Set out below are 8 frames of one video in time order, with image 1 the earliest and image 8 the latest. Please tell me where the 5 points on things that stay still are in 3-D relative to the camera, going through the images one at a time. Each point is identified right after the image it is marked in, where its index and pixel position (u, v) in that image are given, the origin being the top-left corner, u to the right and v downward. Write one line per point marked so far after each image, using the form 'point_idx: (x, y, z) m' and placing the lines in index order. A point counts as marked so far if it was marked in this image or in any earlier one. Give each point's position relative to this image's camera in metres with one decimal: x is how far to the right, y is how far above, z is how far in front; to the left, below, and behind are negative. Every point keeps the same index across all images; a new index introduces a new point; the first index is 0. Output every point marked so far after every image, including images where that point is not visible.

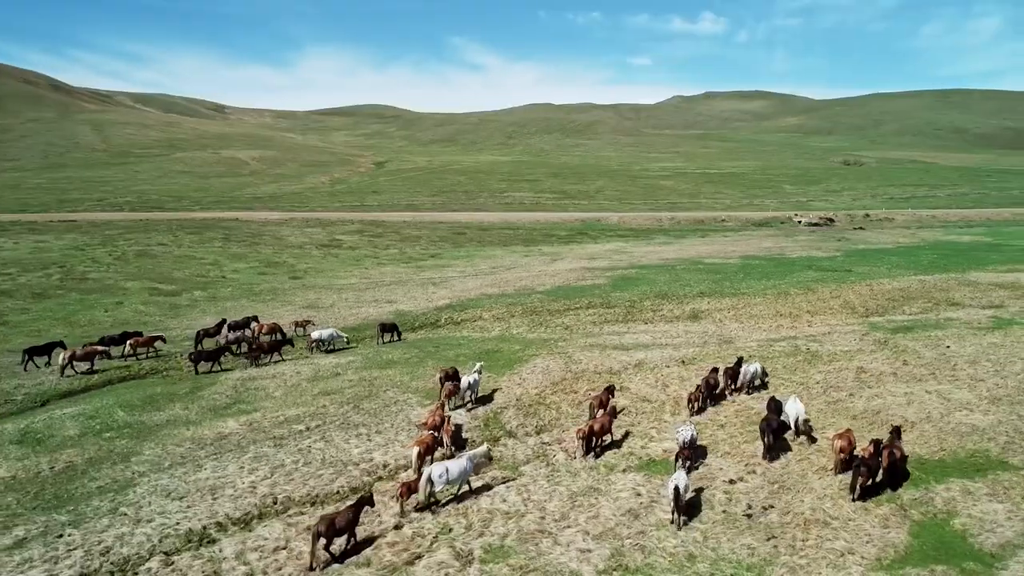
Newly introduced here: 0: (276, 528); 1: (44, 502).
0: (-4.4, -4.6, +13.7) m
1: (-9.7, -4.5, +14.9) m
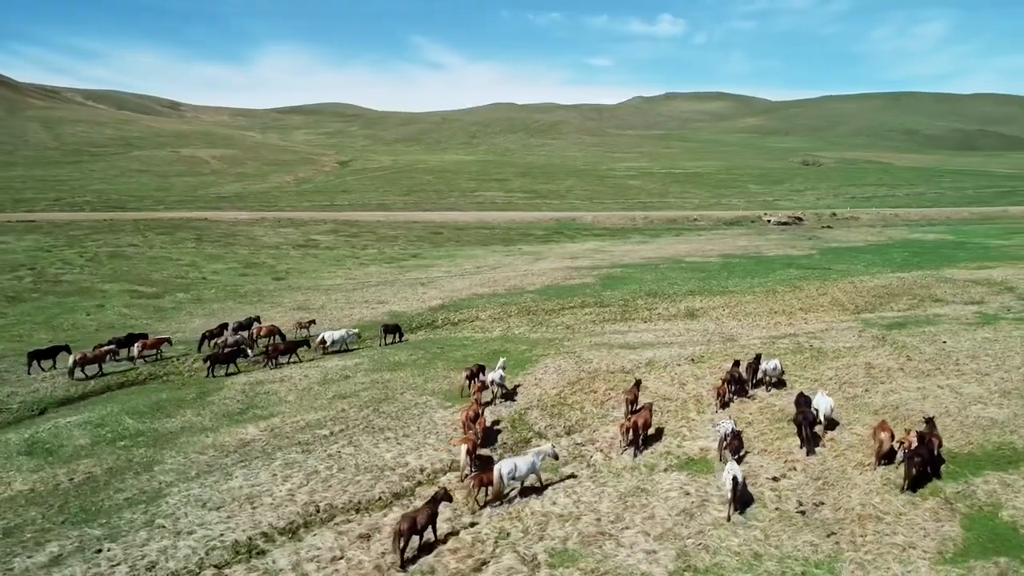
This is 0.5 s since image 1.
0: (-3.3, -4.6, +13.3) m
1: (-8.7, -4.6, +14.2) m
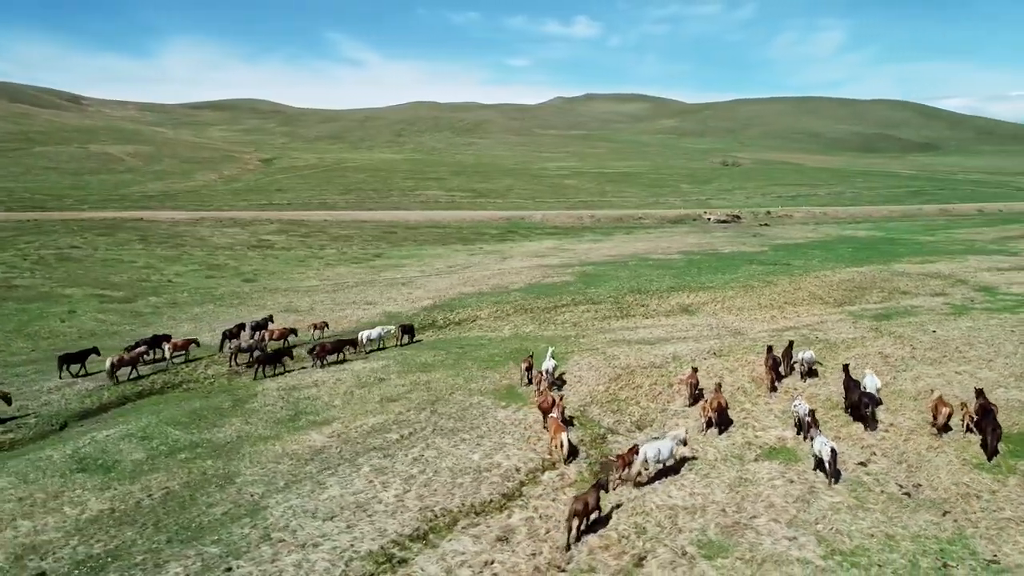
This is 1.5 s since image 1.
0: (-0.8, -4.6, +13.0) m
1: (-6.2, -4.6, +13.4) m
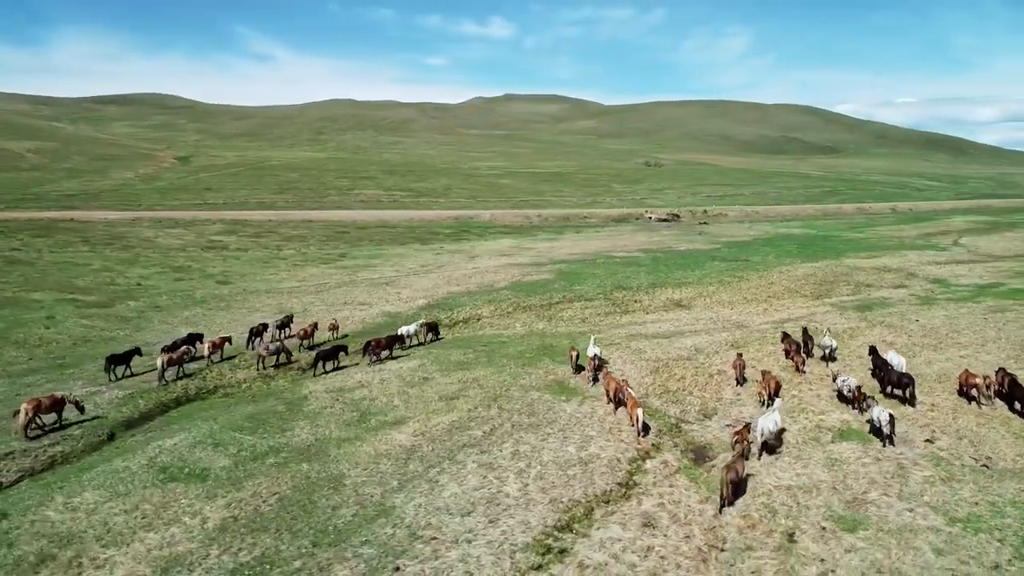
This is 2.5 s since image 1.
0: (+2.0, -4.5, +13.4) m
1: (-3.5, -4.6, +13.1) m
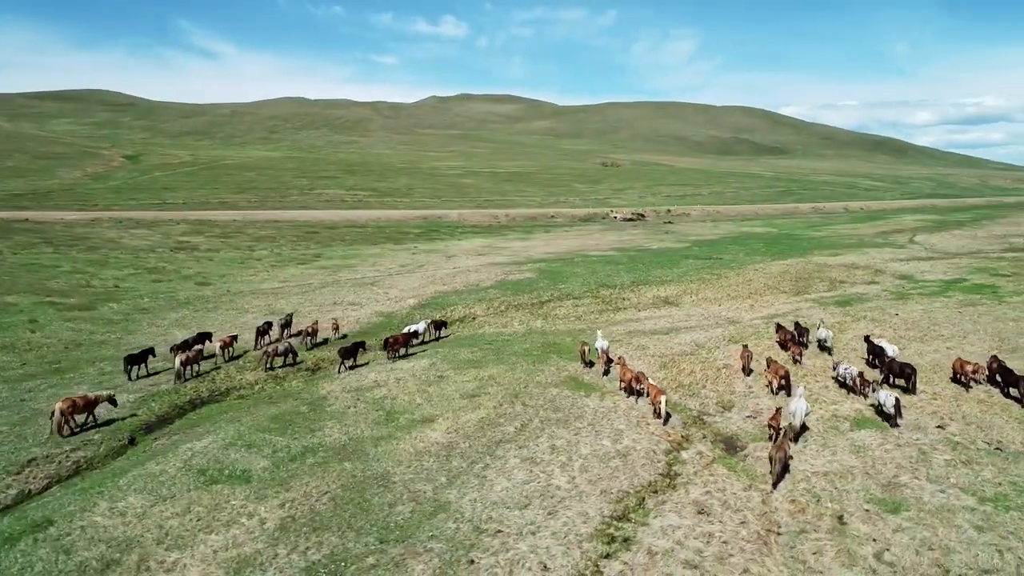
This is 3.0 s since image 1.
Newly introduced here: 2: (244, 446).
0: (+3.1, -4.4, +13.8) m
1: (-2.3, -4.6, +13.2) m
2: (-6.6, -3.9, +17.6) m
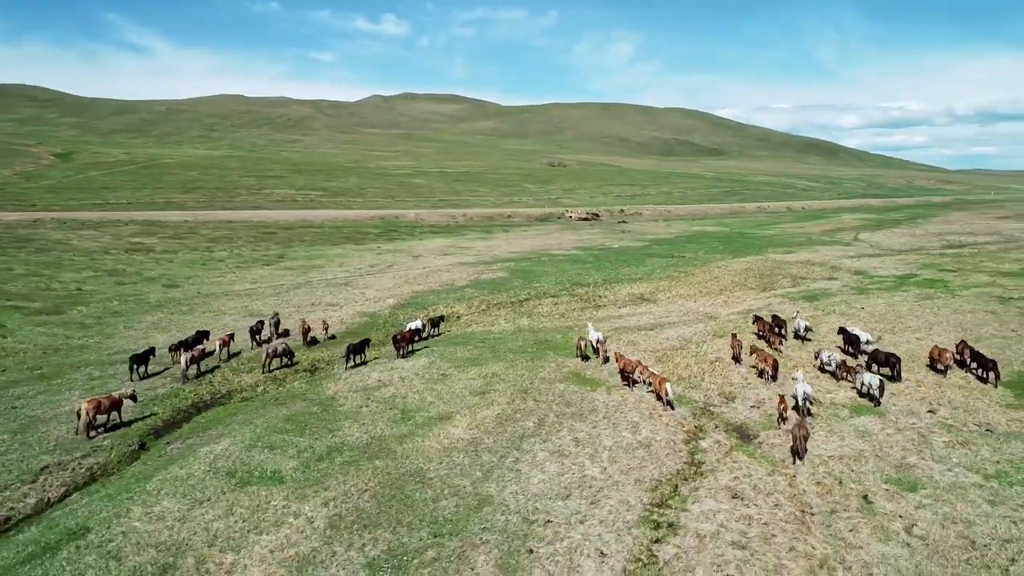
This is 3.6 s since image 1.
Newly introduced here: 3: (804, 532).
0: (+4.0, -4.3, +14.4) m
1: (-1.4, -4.5, +13.4) m
2: (-6.0, -3.9, +17.4) m
3: (+5.4, -4.5, +13.1) m
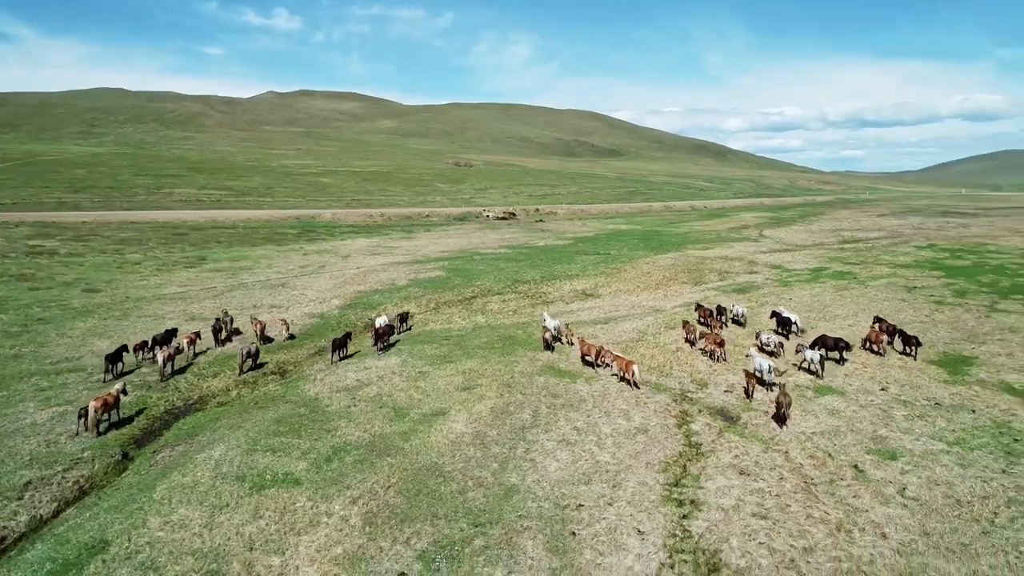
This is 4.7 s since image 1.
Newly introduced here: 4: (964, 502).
0: (+4.5, -4.1, +15.4) m
1: (-0.7, -4.4, +13.6) m
2: (-5.9, -3.9, +17.0) m
3: (+6.1, -4.3, +14.3) m
4: (+9.0, -4.2, +14.1) m
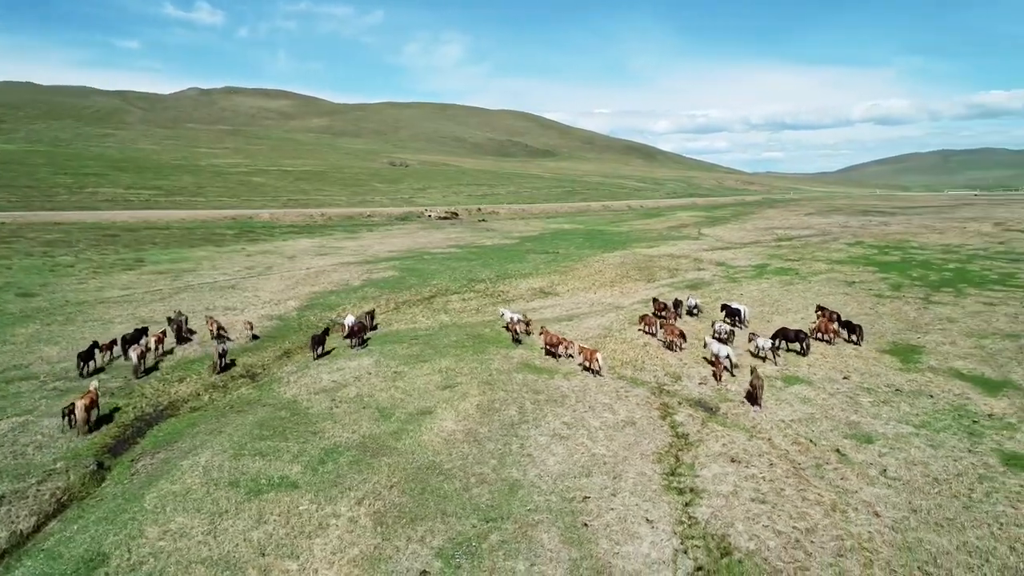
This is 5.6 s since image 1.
0: (+4.5, -4.0, +15.9) m
1: (-0.5, -4.3, +13.7) m
2: (-6.0, -3.9, +16.5) m
3: (+6.2, -4.1, +14.9) m
4: (+9.1, -4.1, +15.0) m
